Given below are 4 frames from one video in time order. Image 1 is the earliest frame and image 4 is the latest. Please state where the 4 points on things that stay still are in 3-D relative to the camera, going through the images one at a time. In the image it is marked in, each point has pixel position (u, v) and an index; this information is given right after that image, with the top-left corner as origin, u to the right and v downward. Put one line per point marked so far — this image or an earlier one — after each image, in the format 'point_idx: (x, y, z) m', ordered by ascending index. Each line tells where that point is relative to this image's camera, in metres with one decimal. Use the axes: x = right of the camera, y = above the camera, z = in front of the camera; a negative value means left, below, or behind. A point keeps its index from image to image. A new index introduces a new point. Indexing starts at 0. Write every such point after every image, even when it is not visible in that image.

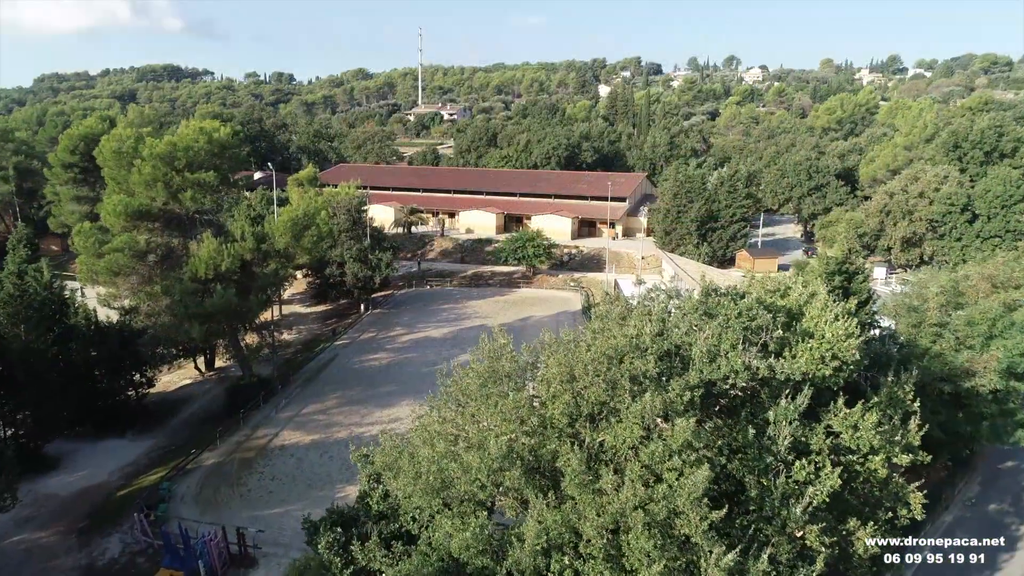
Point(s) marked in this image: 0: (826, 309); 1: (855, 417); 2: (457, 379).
0: (+6.5, -0.6, +14.8) m
1: (+6.8, -2.6, +13.9) m
2: (-1.1, -2.1, +15.2) m
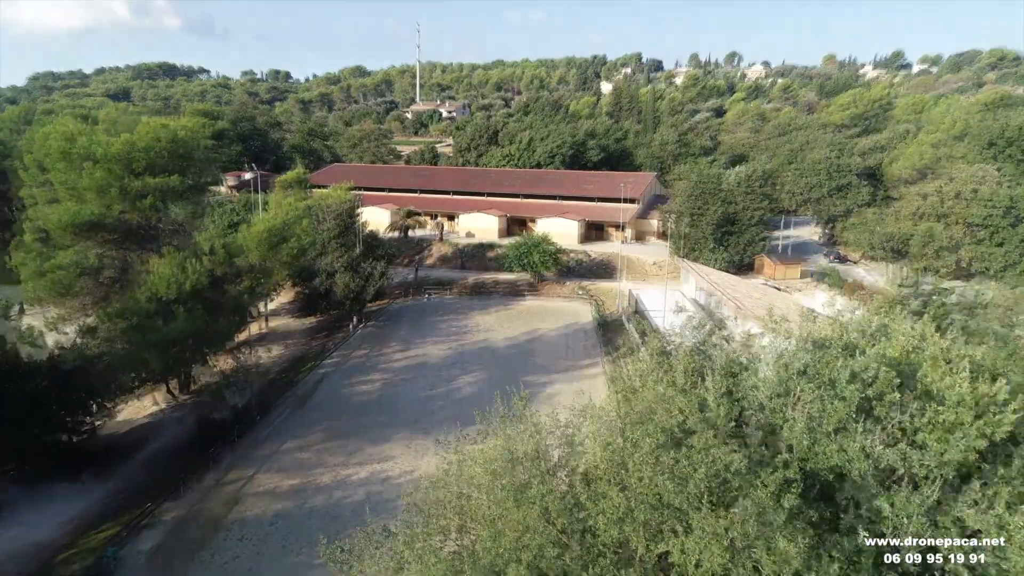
0: (+6.9, -1.3, +11.2) m
1: (+7.1, -3.3, +10.4) m
2: (-0.8, -2.8, +11.6) m
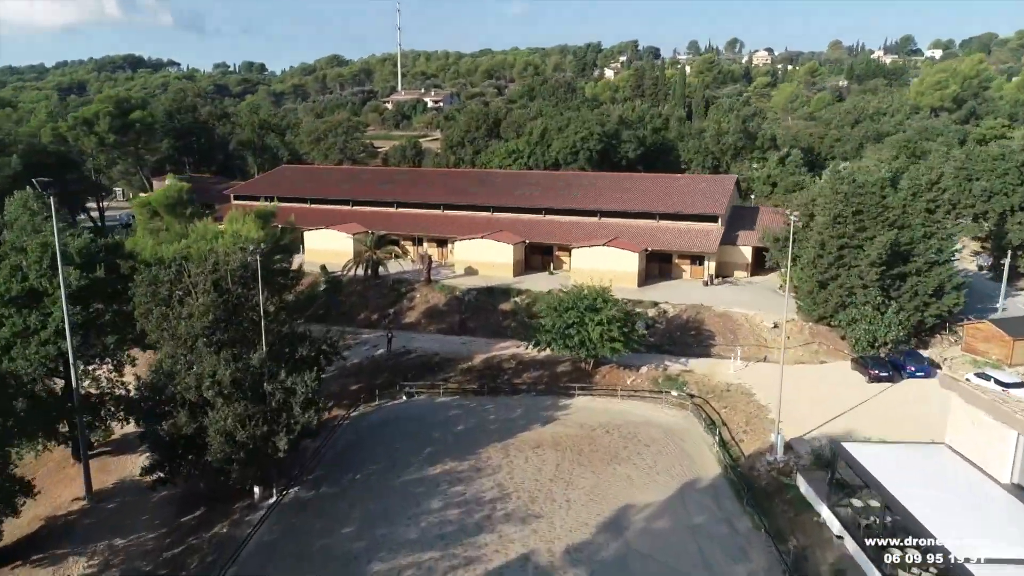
0: (+9.3, -5.5, -10.3) m
1: (+9.6, -7.5, -11.1) m
2: (+1.7, -7.1, -10.0) m
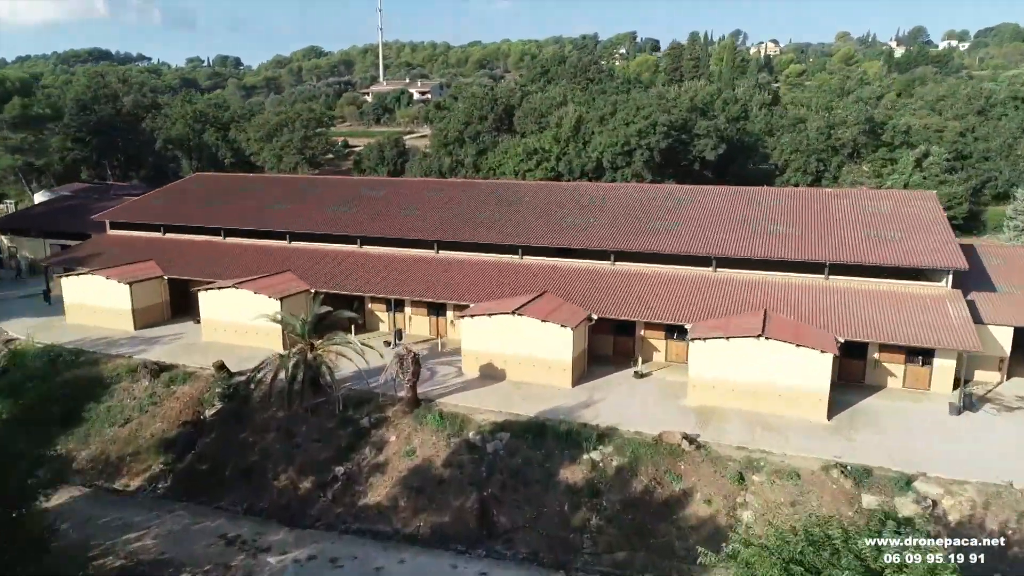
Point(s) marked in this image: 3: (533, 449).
0: (+12.2, -9.6, -30.3) m
1: (+12.5, -11.6, -31.2) m
2: (+4.6, -11.2, -30.2) m
3: (+0.6, -4.6, +19.4) m
